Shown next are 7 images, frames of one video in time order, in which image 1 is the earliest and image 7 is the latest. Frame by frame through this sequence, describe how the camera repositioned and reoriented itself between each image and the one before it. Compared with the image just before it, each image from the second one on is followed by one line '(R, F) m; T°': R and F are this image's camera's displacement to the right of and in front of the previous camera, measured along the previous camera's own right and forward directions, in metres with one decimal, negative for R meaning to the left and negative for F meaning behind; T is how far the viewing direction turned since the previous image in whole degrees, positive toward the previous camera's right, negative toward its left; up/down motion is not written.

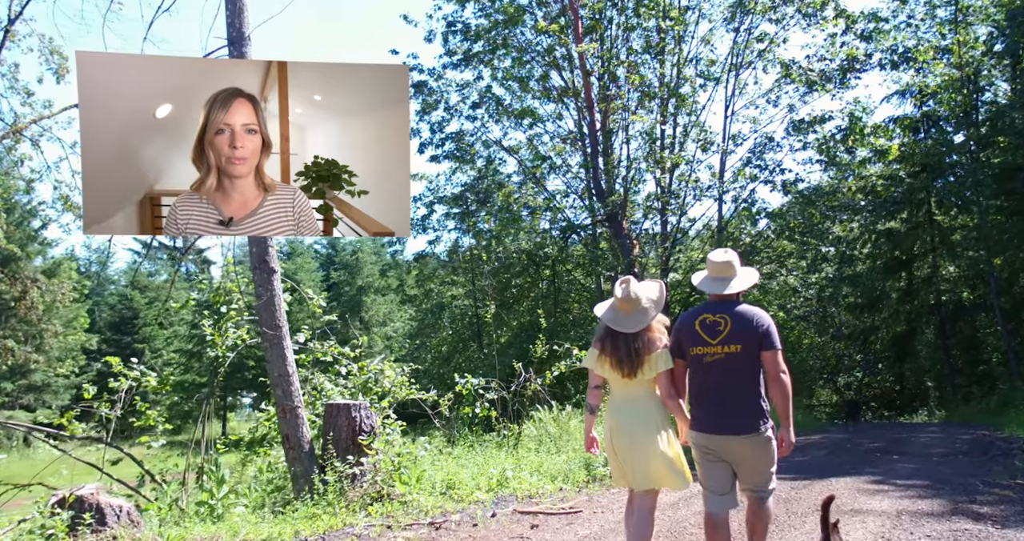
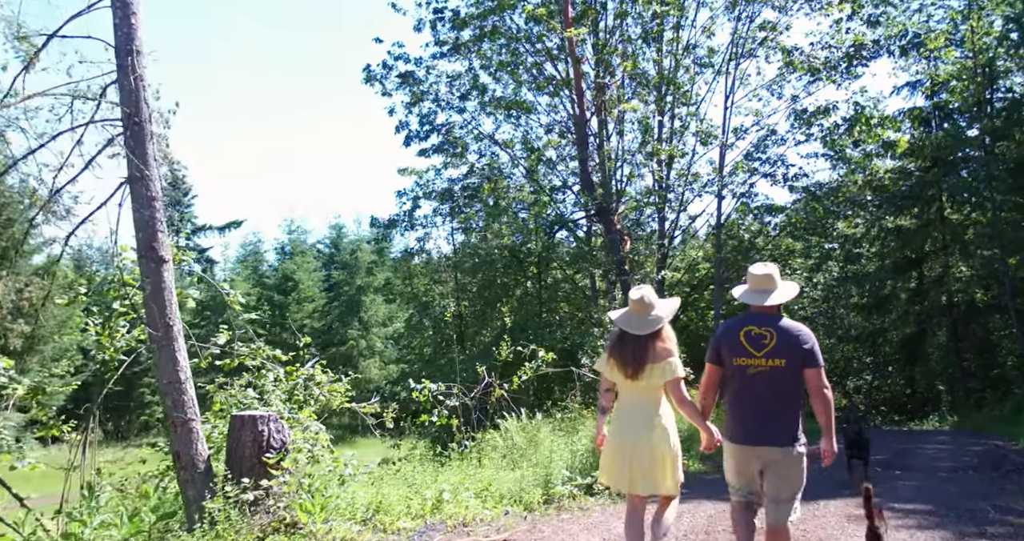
(+0.6, +1.0) m; -1°
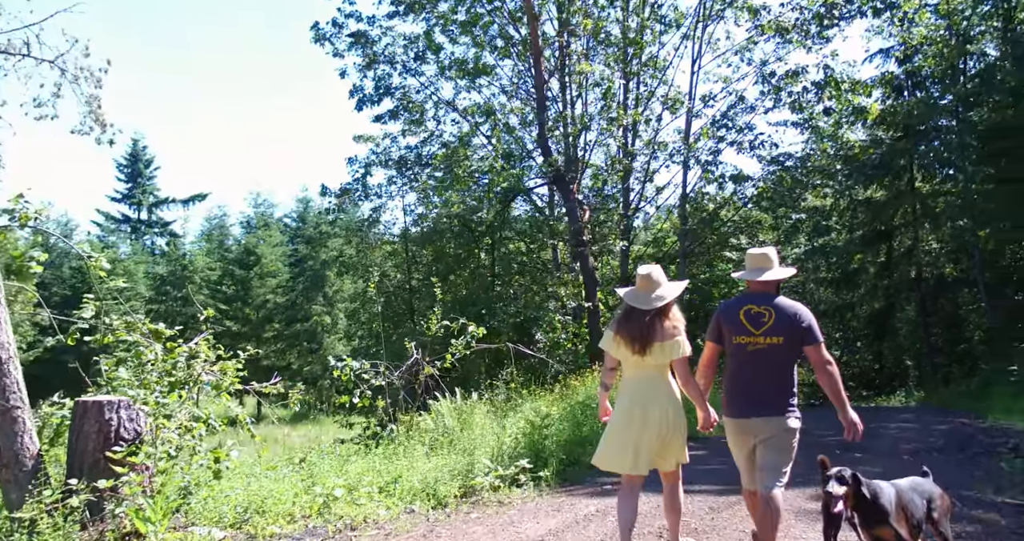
(+0.5, +1.0) m; +2°
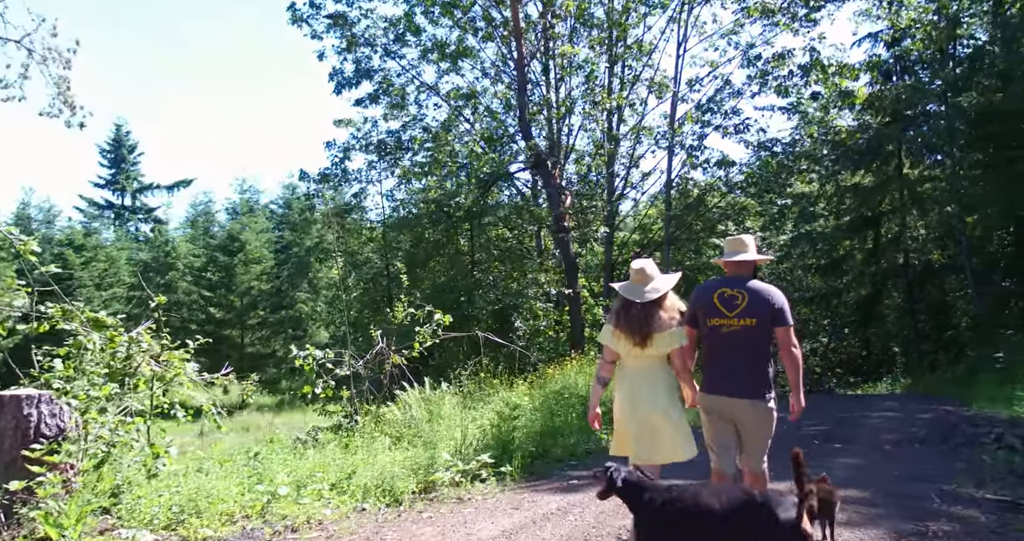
(+0.2, +0.4) m; +1°
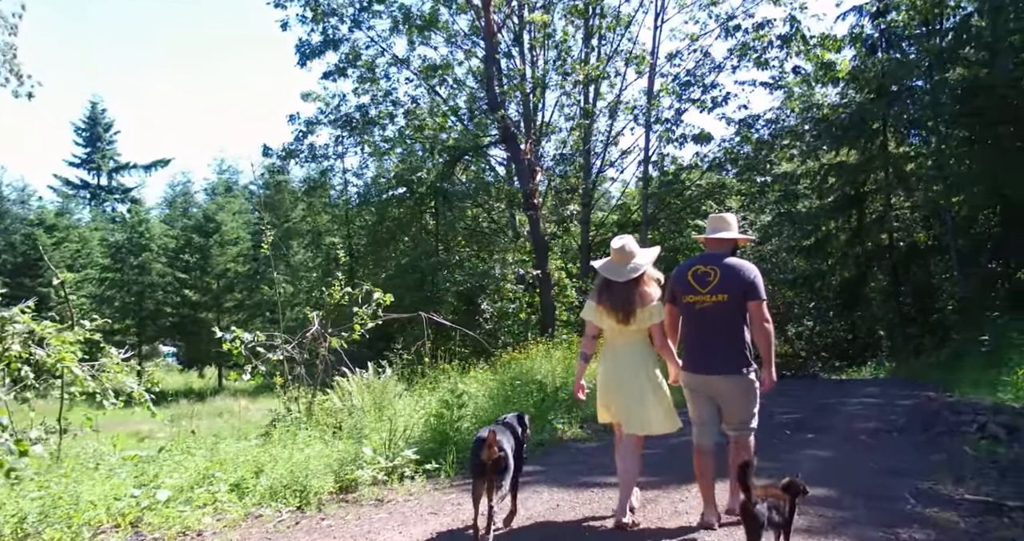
(+0.4, +0.8) m; +1°
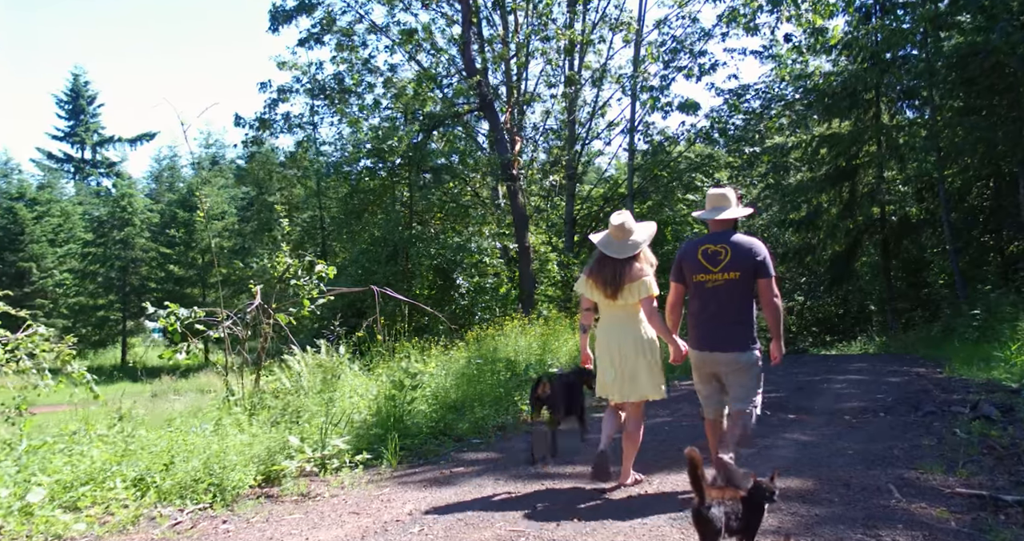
(+0.3, +0.6) m; 0°
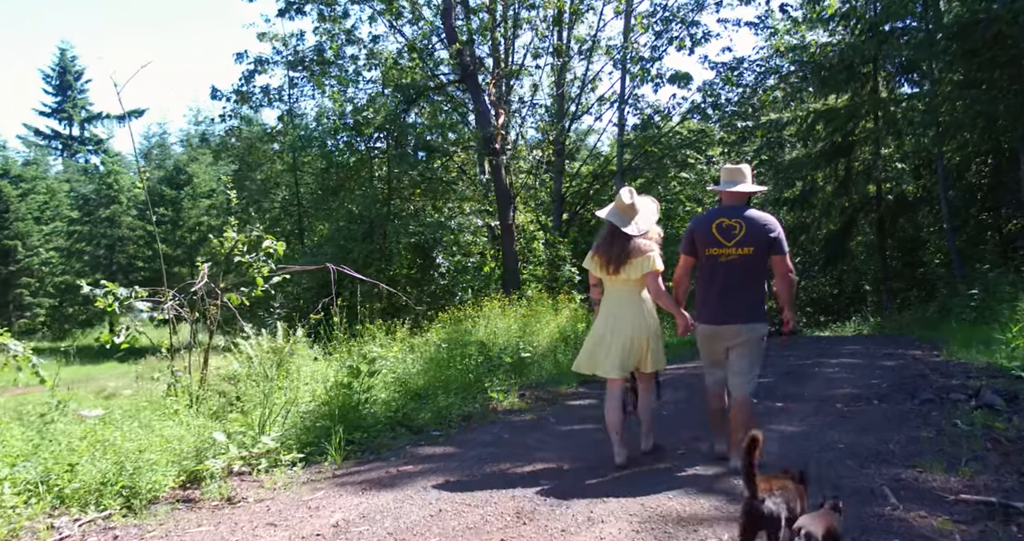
(+0.3, +0.6) m; 0°
